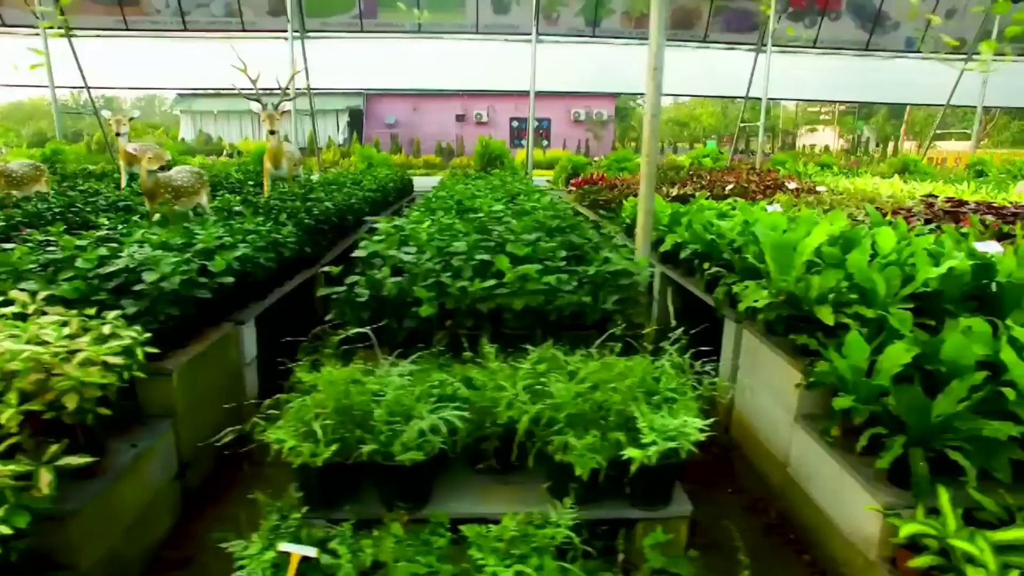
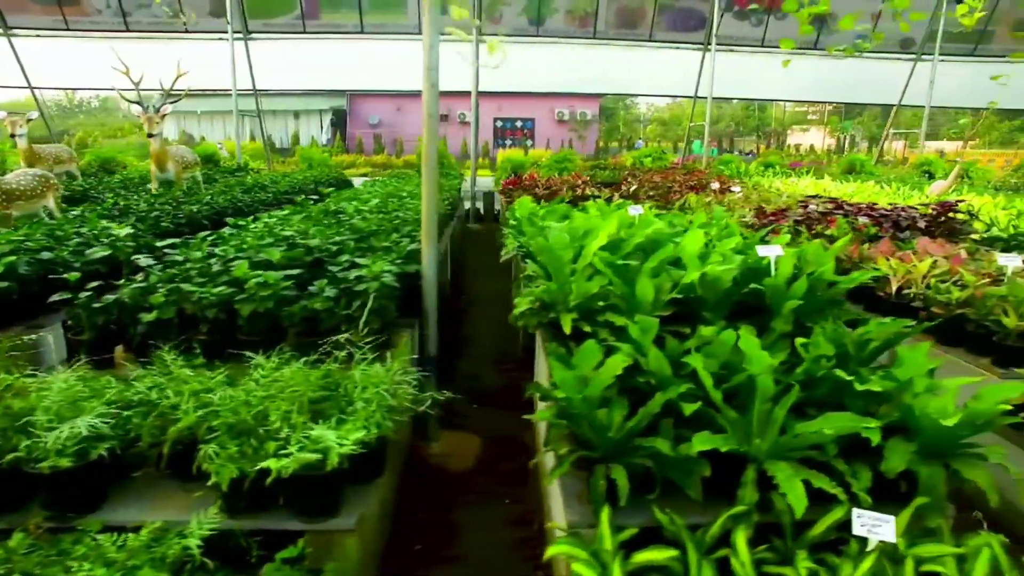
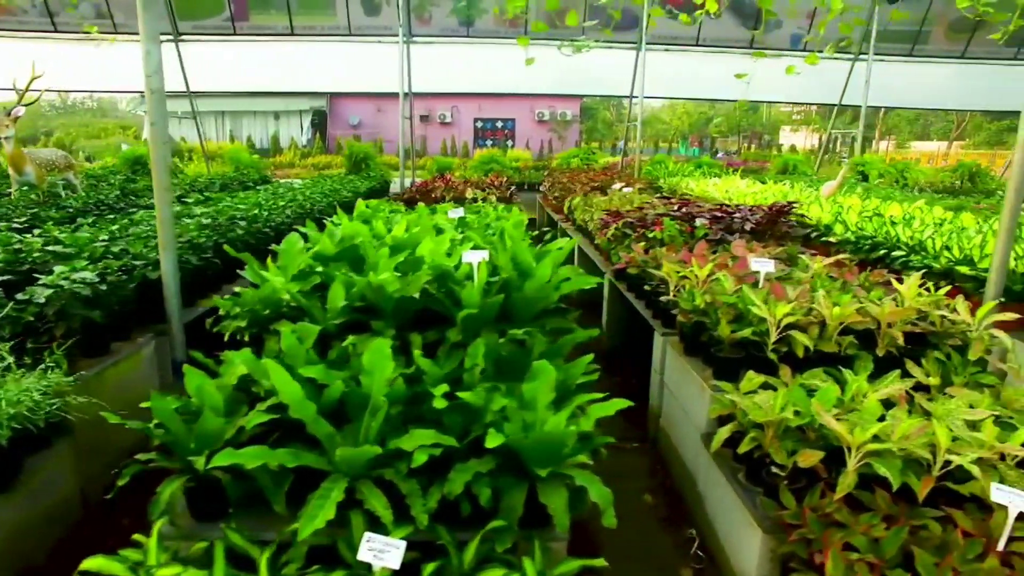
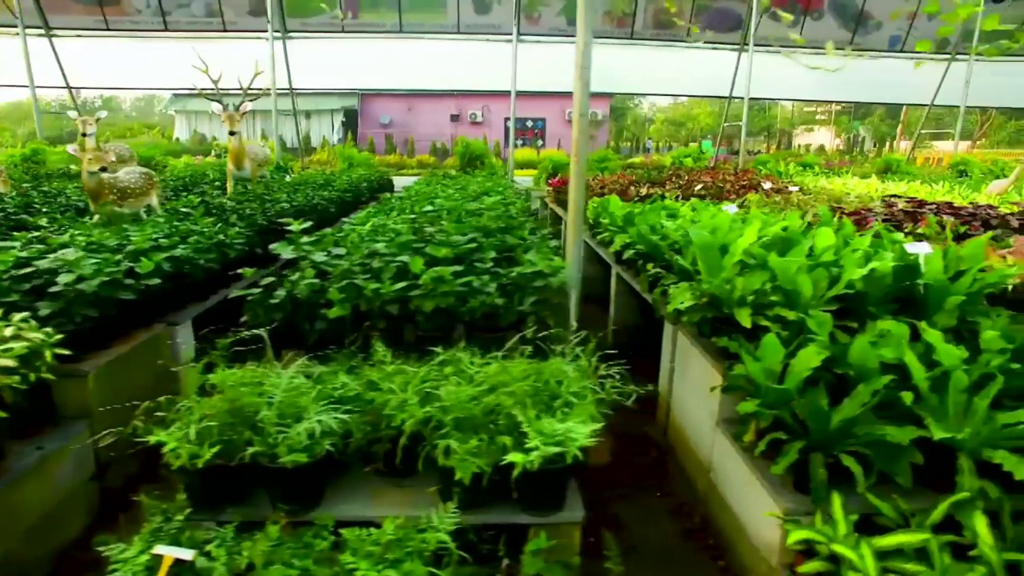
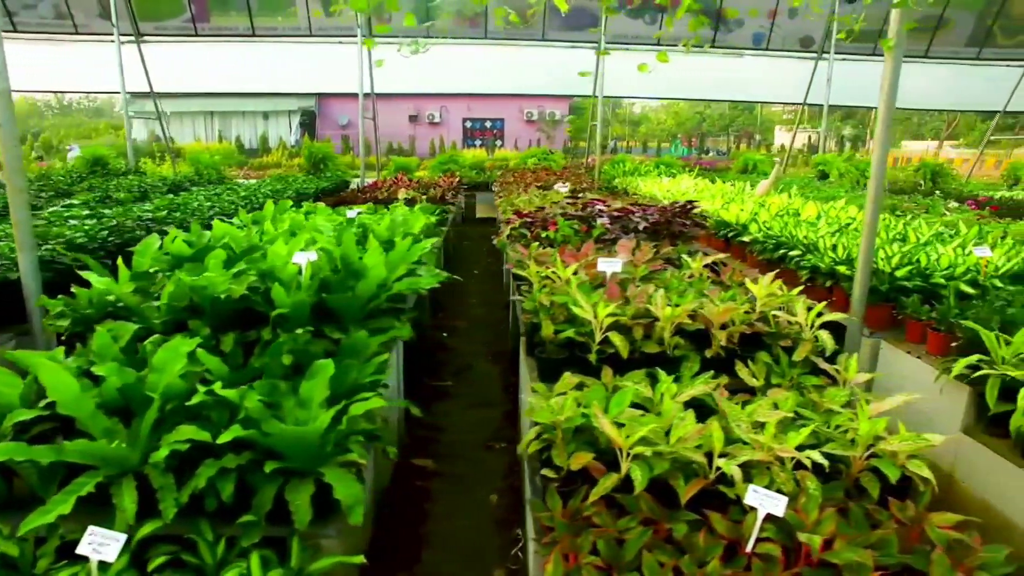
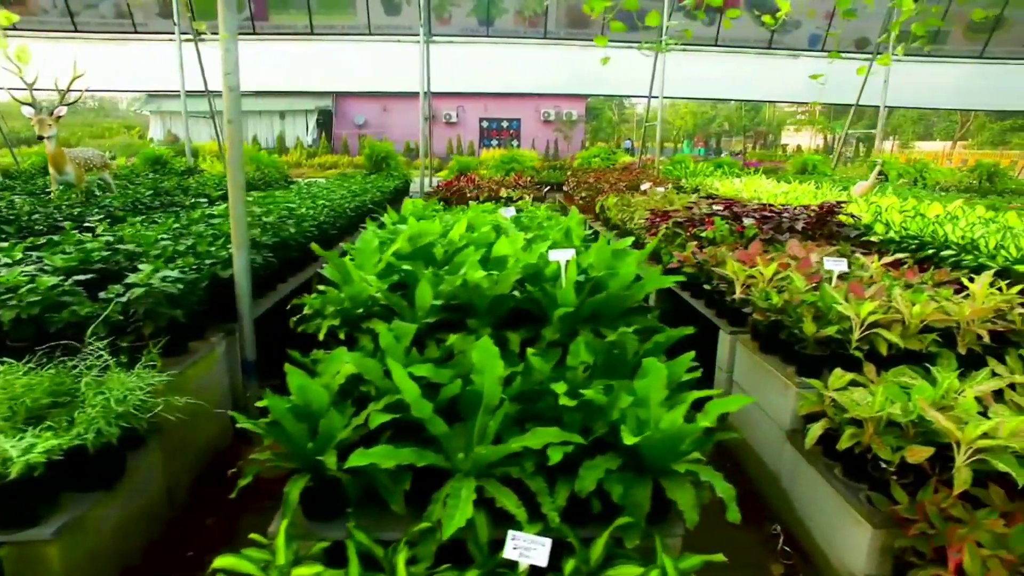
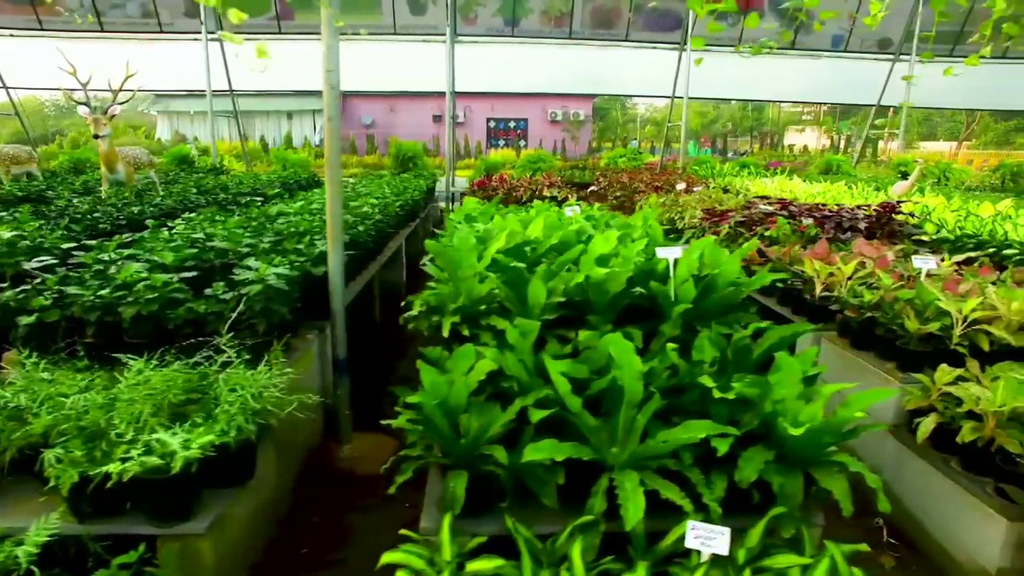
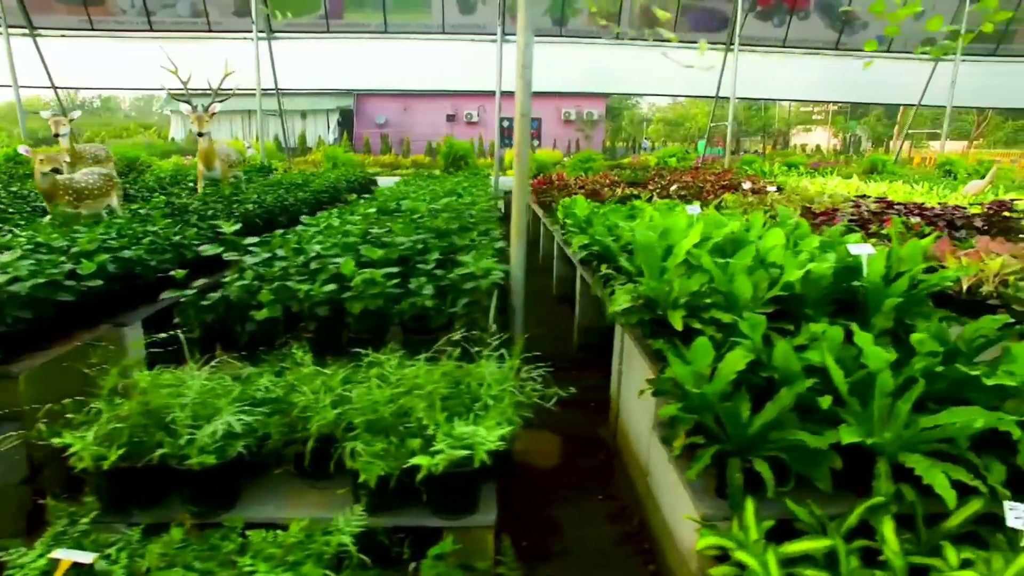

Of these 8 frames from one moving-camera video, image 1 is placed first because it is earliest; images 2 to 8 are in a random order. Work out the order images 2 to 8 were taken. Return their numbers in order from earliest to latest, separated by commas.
4, 8, 2, 7, 6, 3, 5
